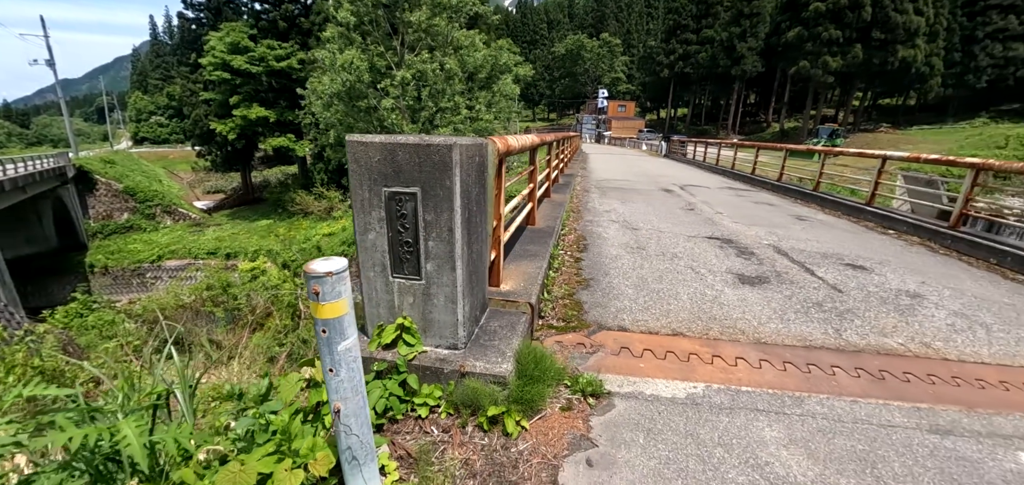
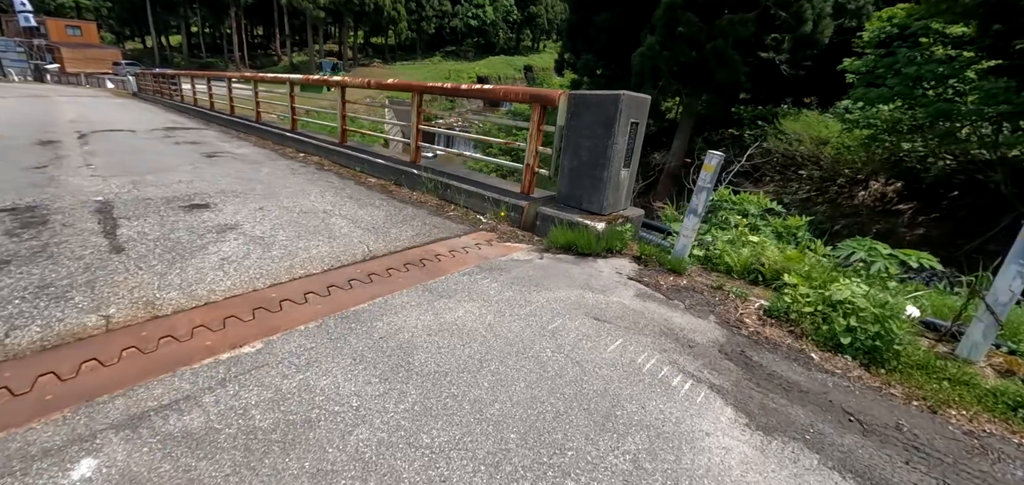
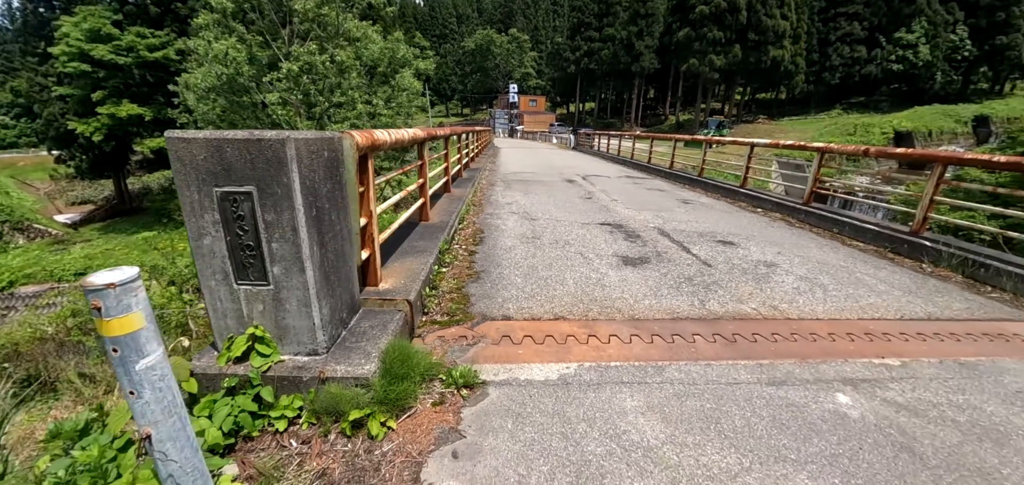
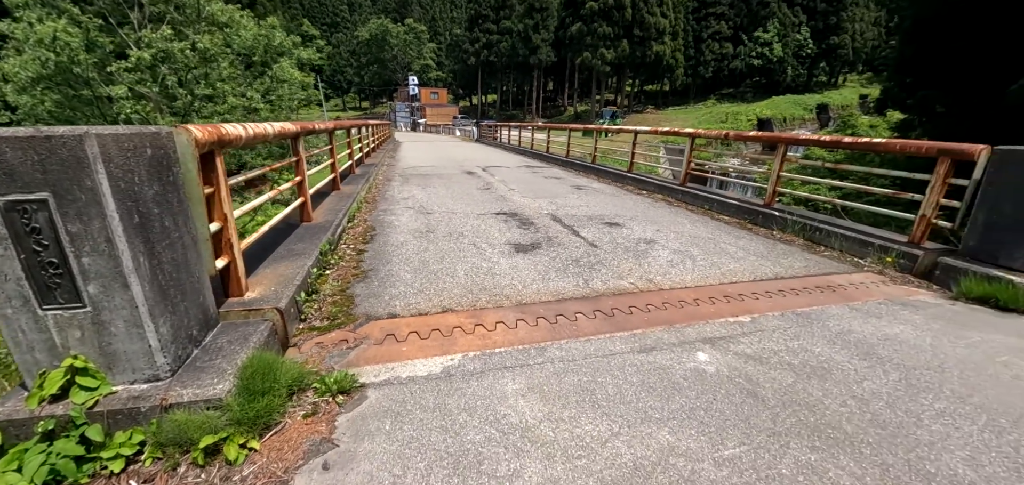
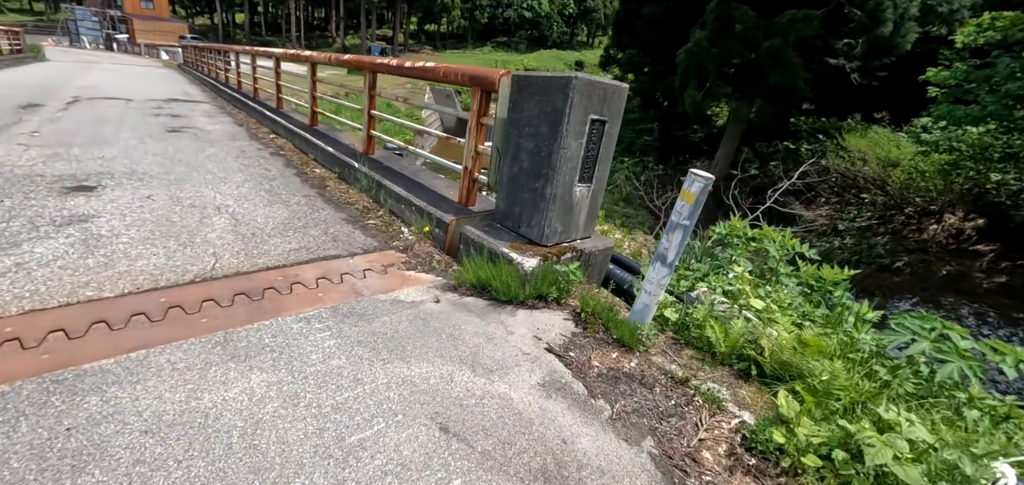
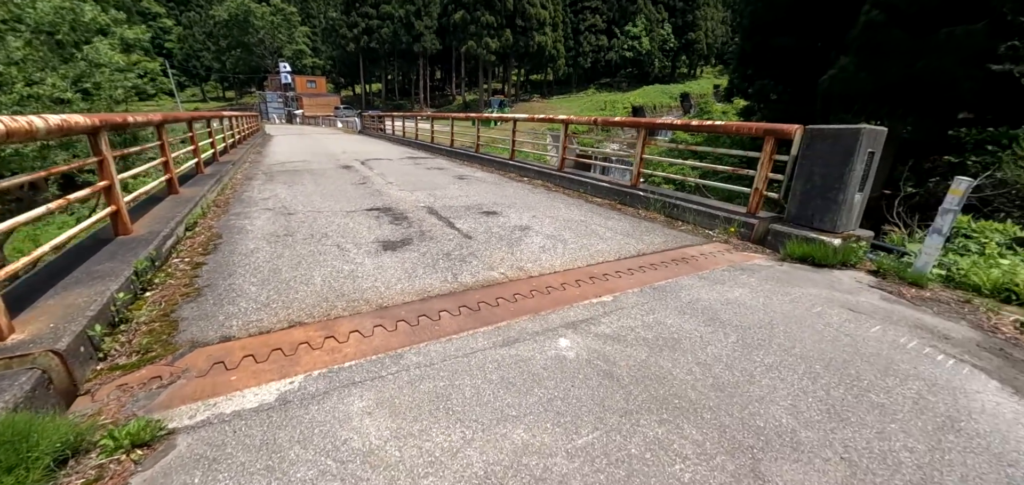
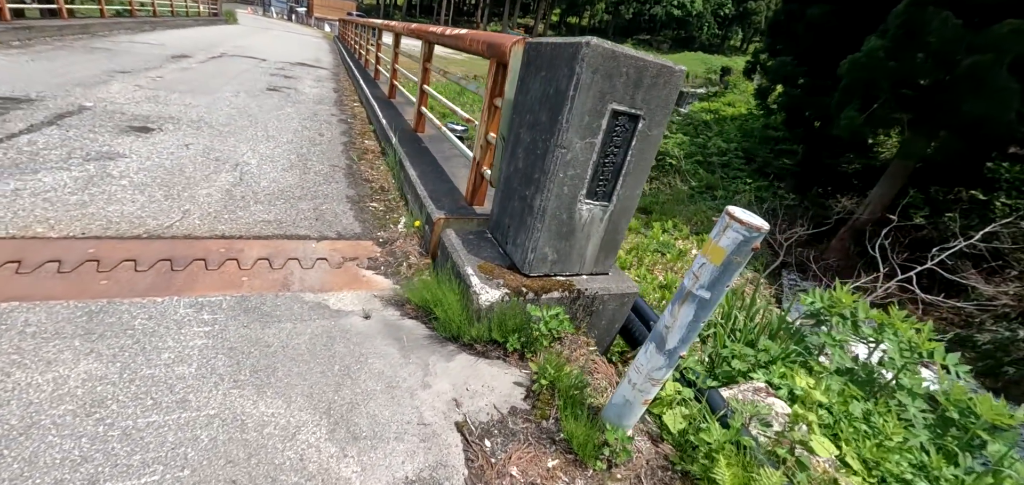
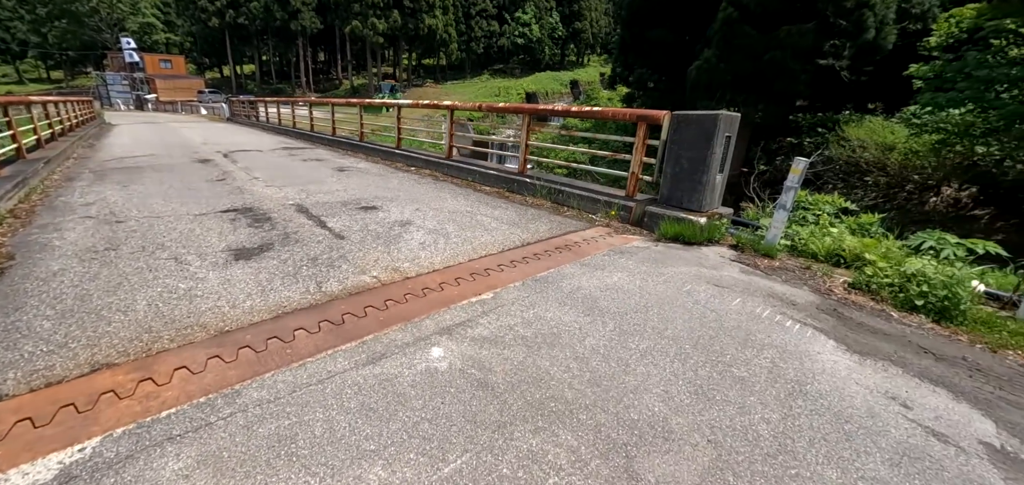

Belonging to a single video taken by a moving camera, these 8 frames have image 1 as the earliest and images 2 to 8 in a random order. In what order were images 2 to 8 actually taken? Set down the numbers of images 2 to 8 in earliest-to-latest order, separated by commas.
3, 4, 6, 8, 2, 5, 7
